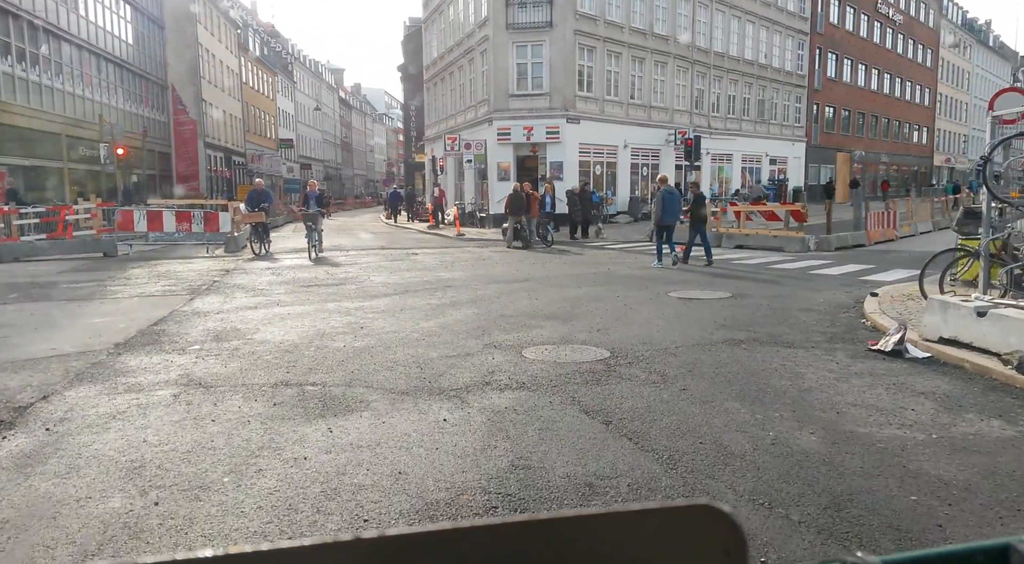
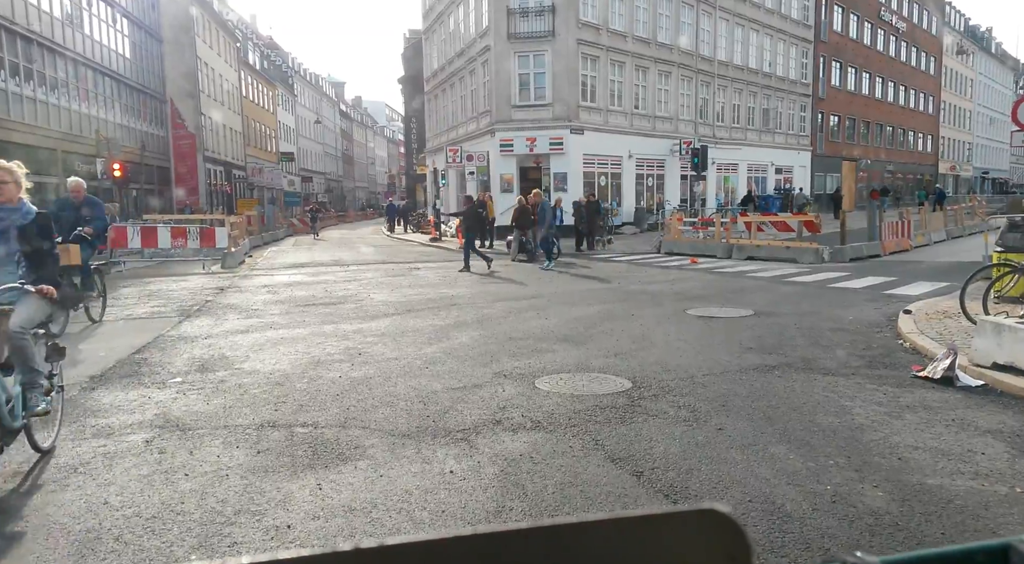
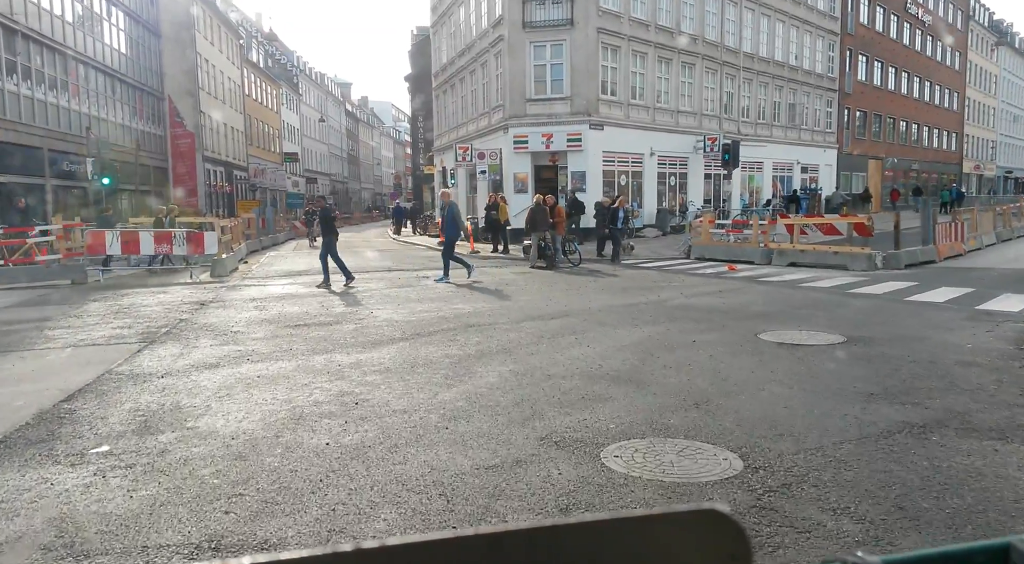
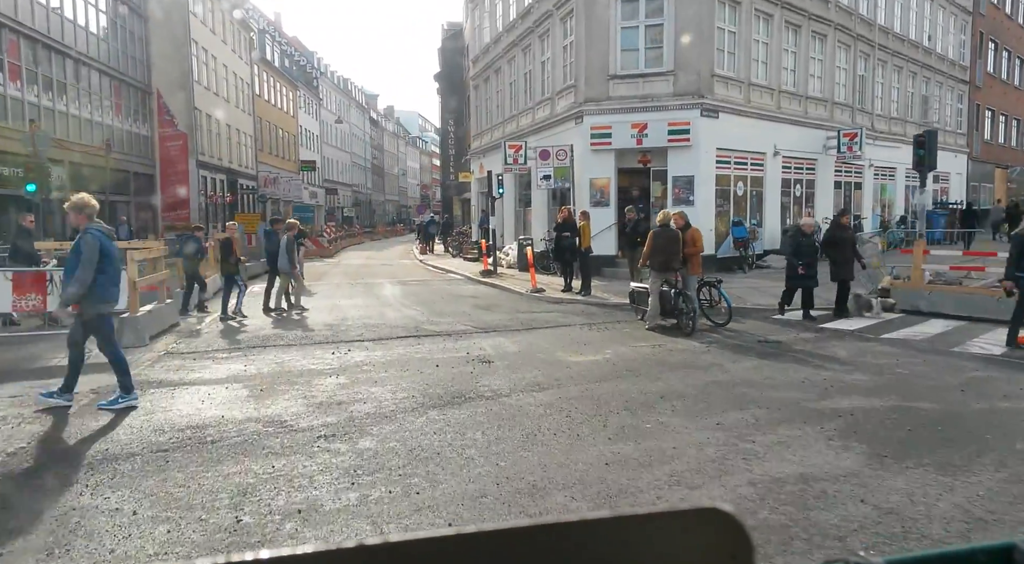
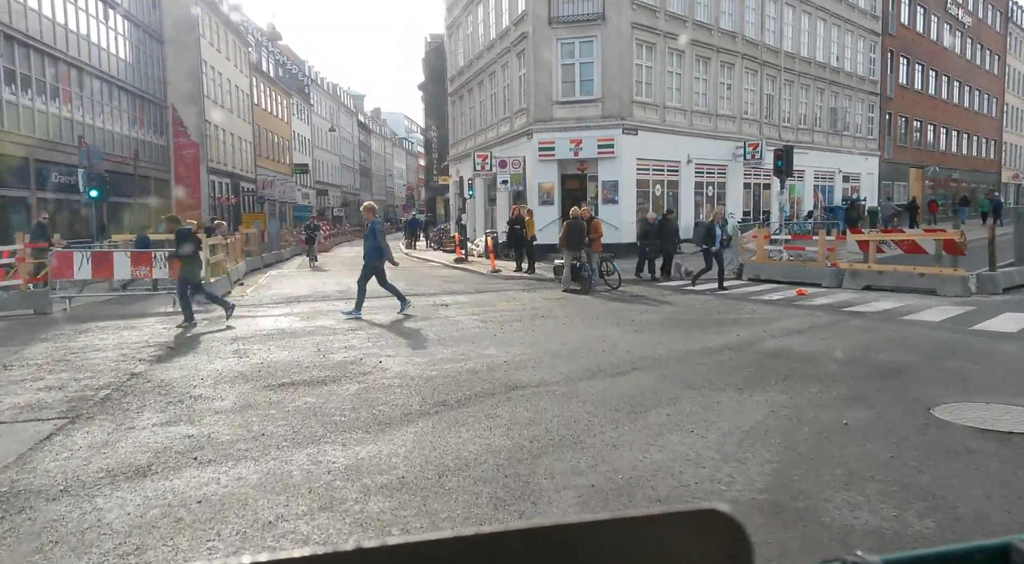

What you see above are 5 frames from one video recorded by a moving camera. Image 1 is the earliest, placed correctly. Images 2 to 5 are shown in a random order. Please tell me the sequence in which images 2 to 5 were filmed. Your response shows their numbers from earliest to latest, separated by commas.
2, 3, 5, 4
